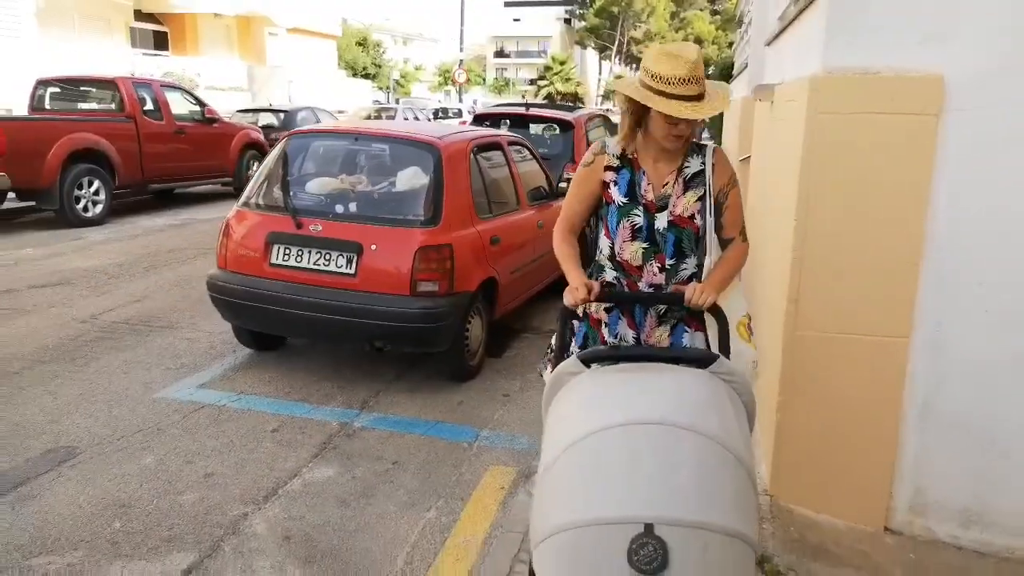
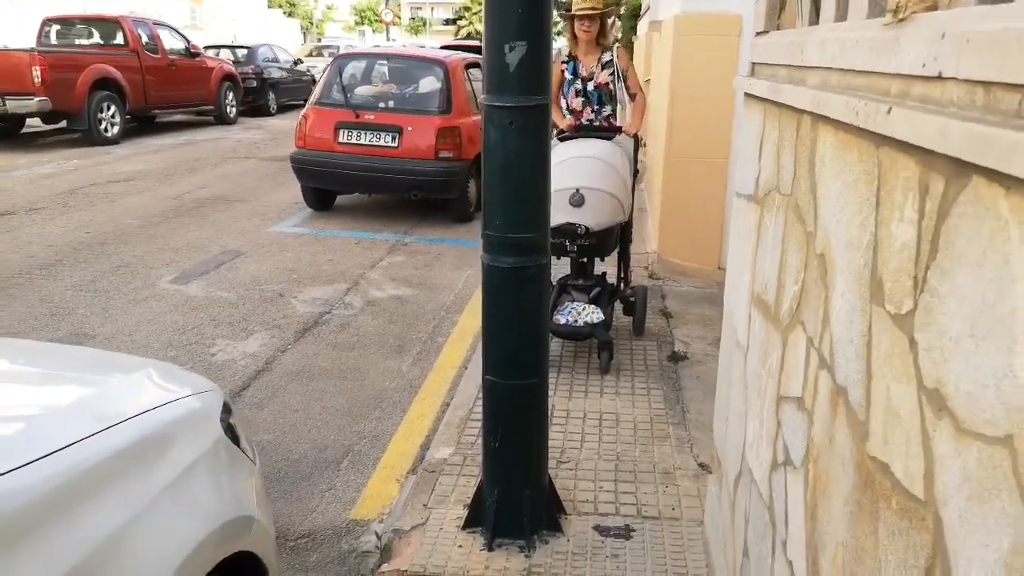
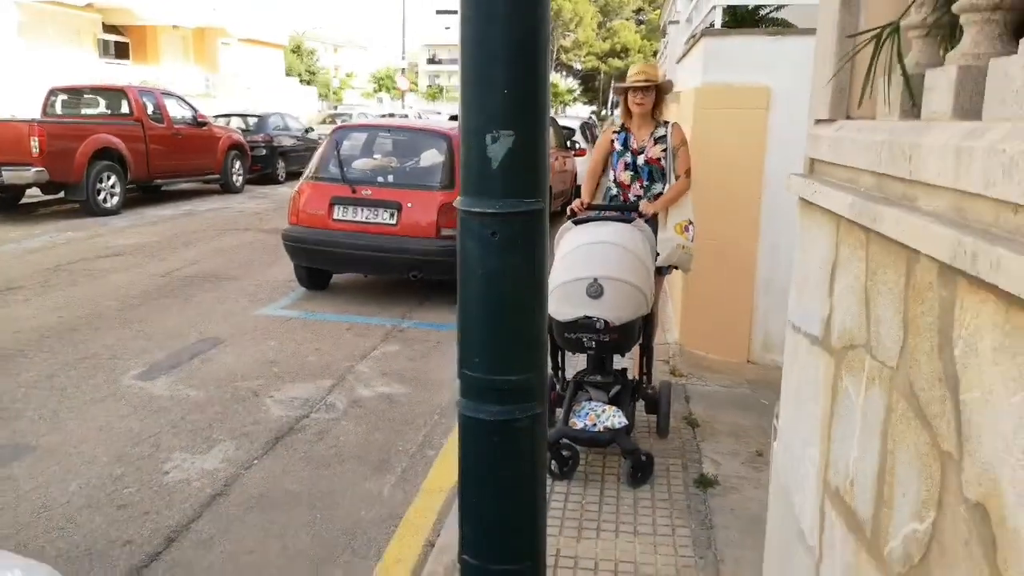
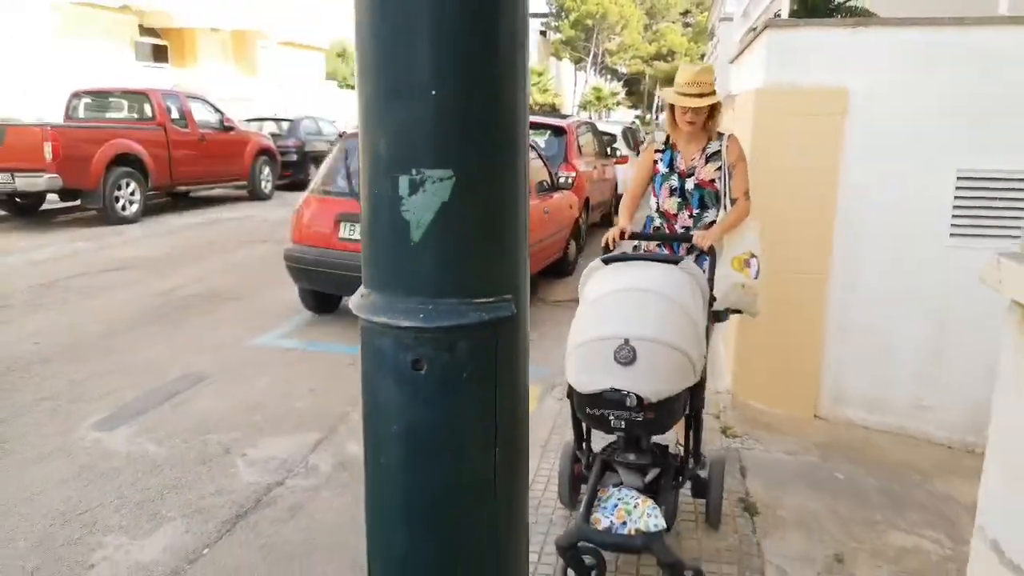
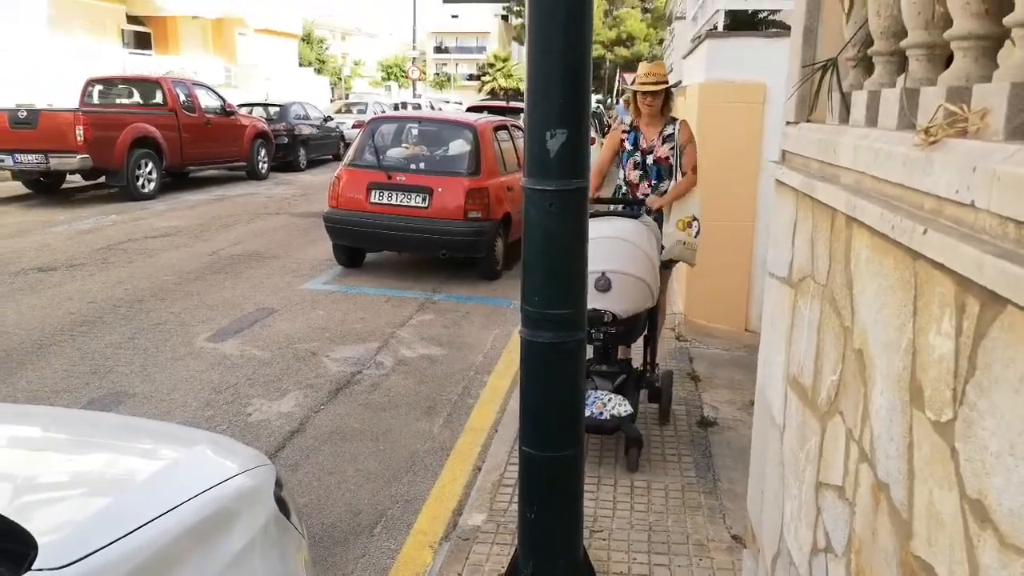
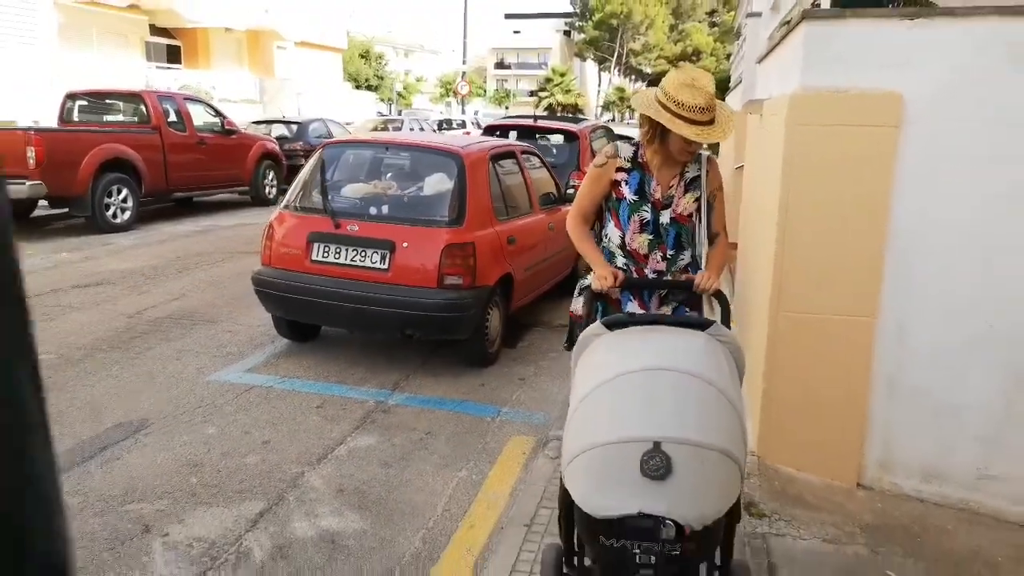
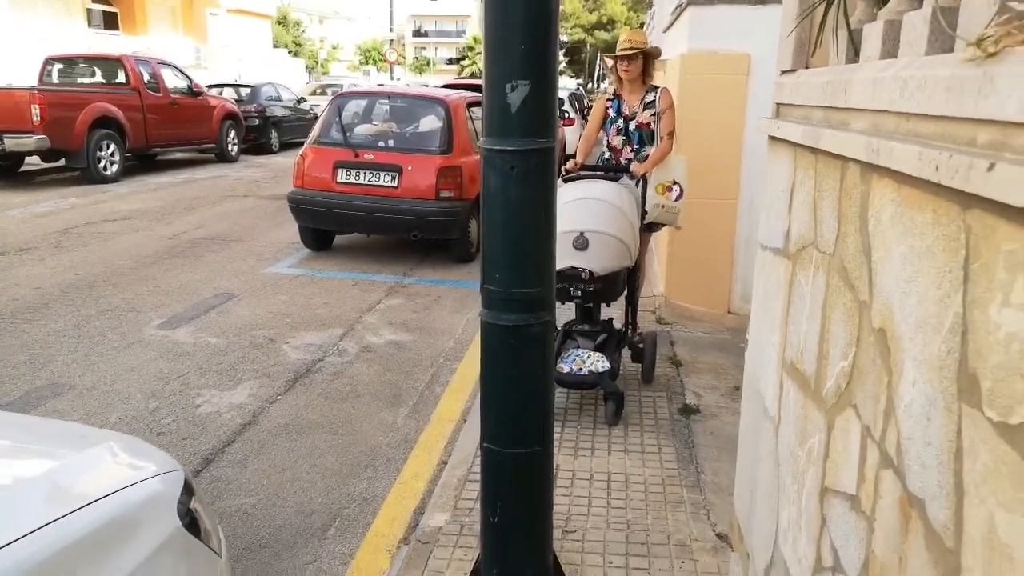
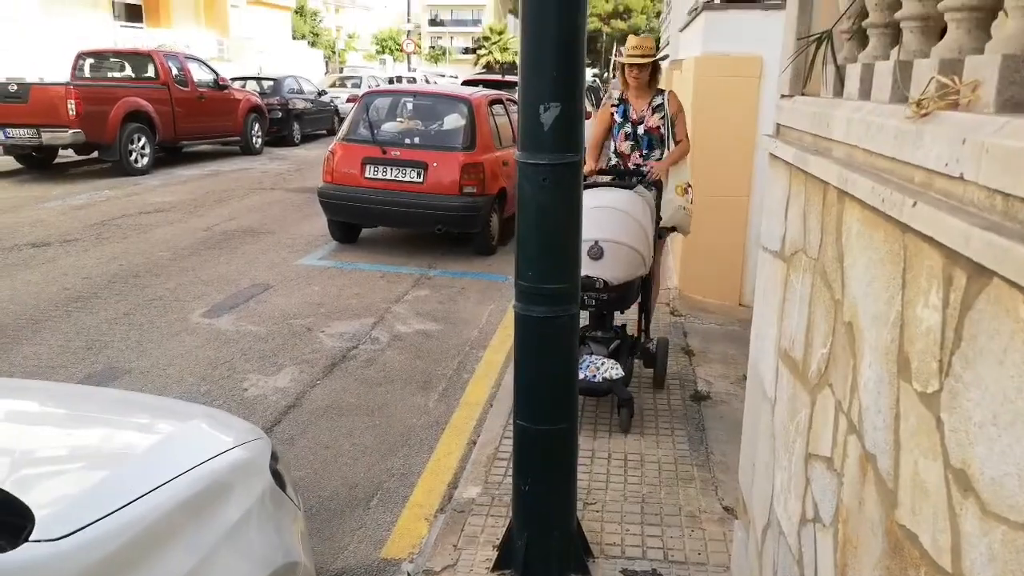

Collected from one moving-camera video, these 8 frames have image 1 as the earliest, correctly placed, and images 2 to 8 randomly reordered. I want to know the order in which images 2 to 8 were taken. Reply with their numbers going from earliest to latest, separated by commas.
6, 4, 3, 7, 2, 8, 5
